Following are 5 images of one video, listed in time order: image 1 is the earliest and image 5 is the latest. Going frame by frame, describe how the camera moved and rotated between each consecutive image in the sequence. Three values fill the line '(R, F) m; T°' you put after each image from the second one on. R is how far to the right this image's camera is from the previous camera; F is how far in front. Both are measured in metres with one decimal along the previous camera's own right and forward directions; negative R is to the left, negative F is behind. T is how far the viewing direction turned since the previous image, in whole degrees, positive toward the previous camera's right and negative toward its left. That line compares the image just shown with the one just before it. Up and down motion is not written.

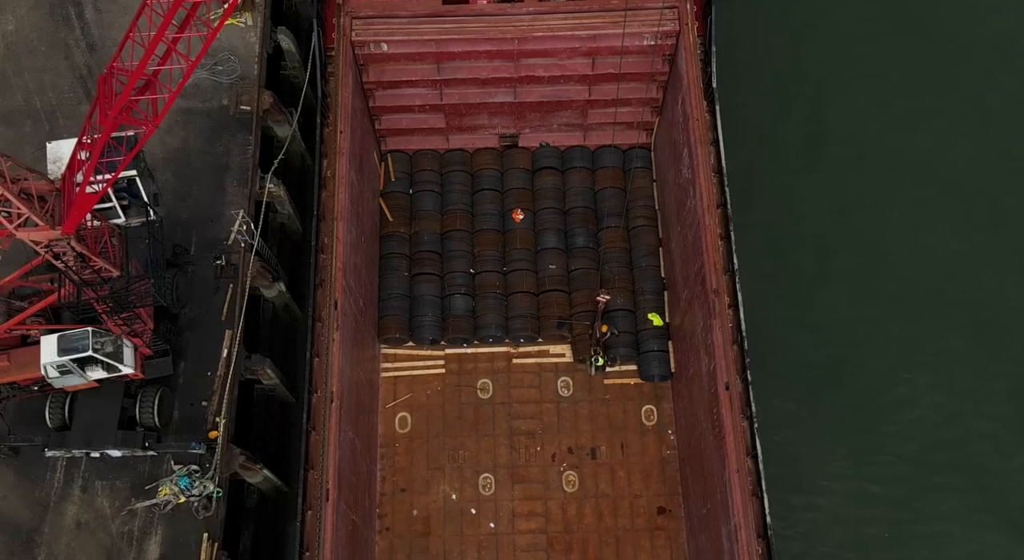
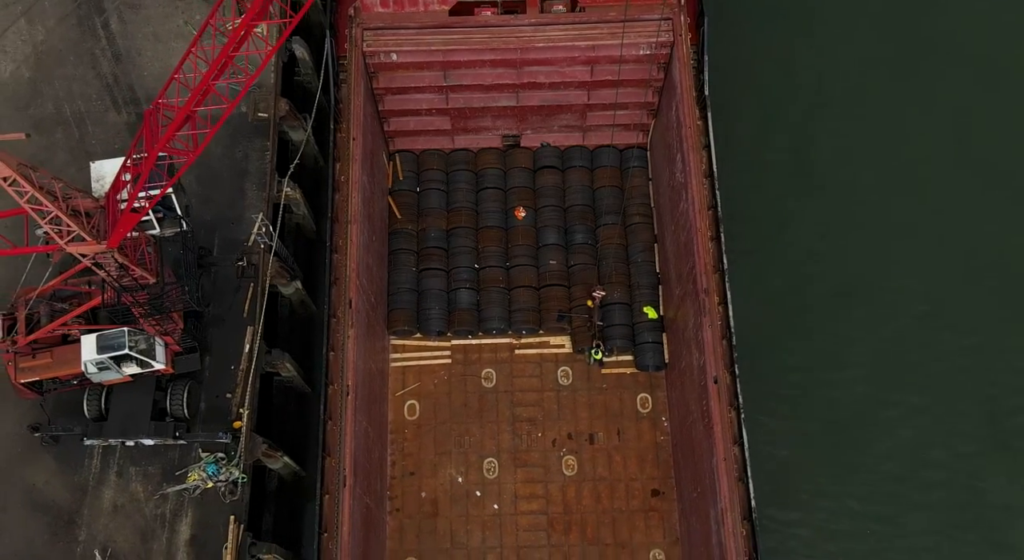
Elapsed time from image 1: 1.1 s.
(0.0, -1.9) m; 0°
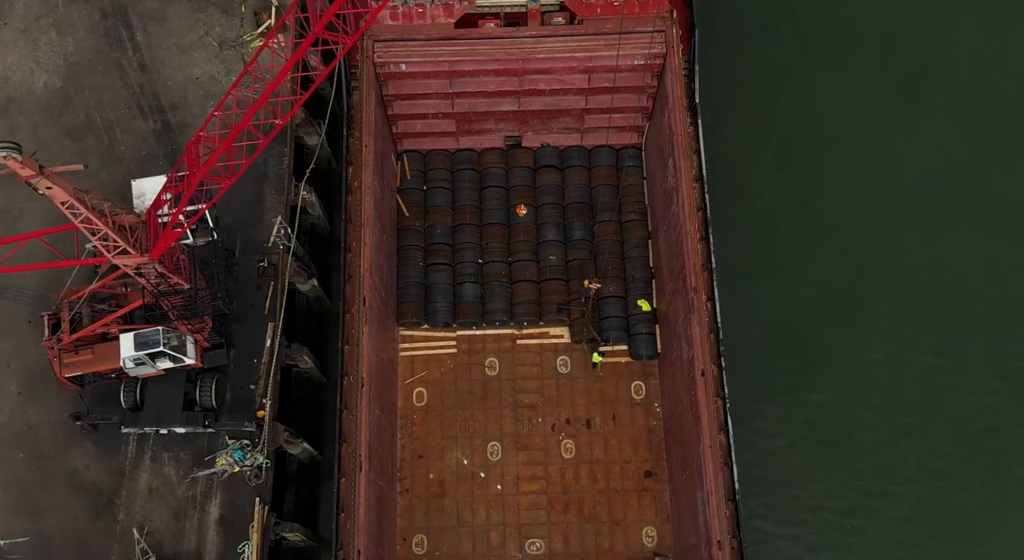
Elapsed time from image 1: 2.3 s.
(0.0, -2.3) m; 0°
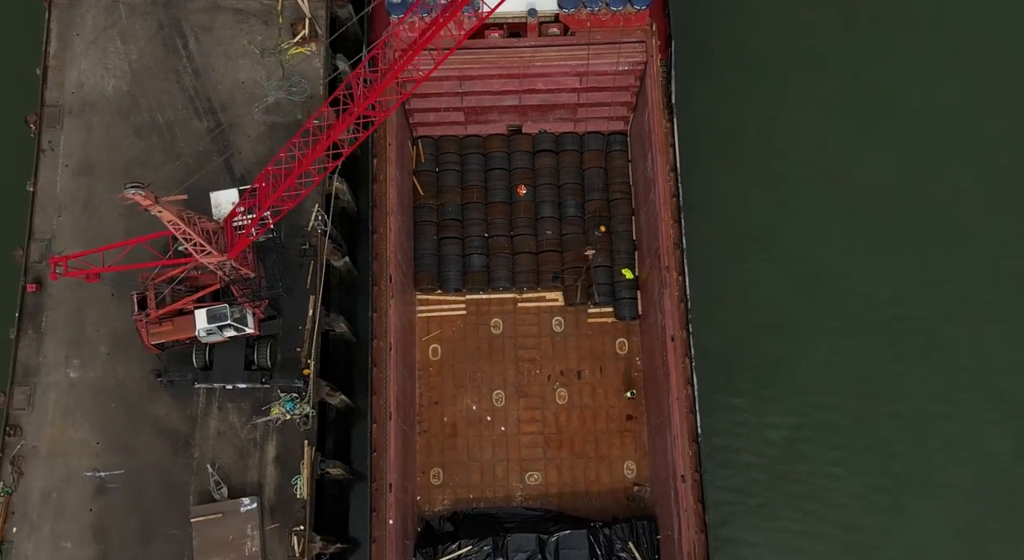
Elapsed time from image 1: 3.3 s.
(+0.2, -6.3) m; 0°
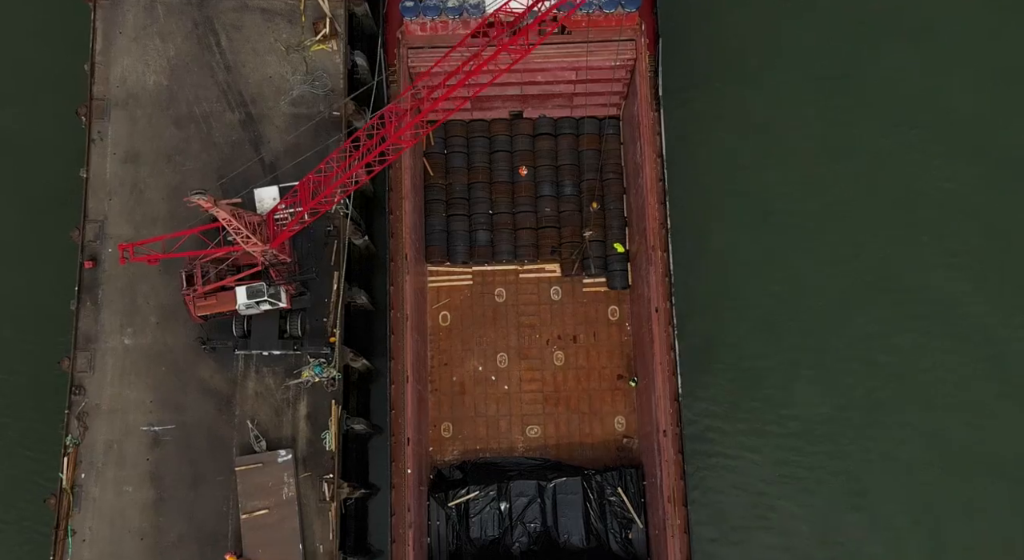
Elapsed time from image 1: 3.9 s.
(+0.1, -4.7) m; 0°
